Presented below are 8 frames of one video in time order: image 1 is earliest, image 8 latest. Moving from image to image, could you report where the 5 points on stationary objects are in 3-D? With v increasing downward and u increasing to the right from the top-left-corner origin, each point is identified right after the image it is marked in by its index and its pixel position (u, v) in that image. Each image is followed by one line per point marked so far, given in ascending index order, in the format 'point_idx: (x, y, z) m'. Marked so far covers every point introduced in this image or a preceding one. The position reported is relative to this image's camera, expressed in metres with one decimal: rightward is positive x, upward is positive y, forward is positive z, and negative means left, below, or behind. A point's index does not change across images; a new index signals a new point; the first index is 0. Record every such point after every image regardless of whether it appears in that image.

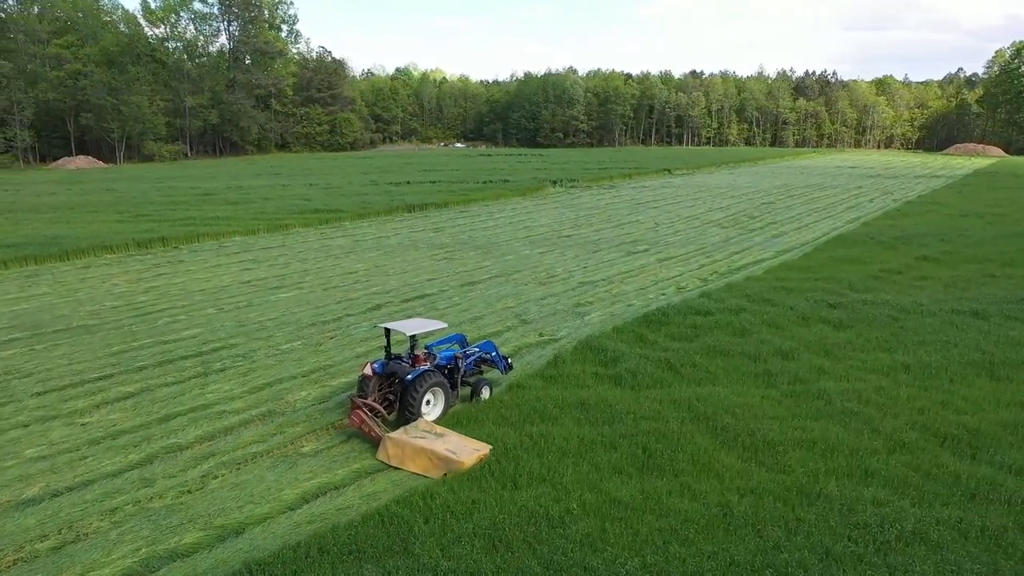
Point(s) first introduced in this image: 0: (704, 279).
0: (+3.4, +0.1, +14.1) m
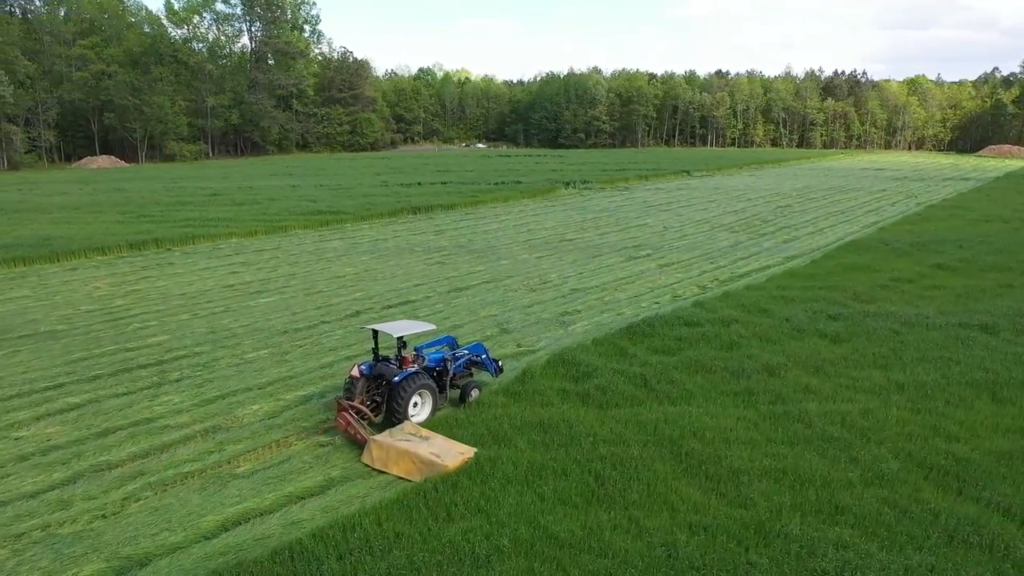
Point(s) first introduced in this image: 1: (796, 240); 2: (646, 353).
0: (+3.2, 0.0, +13.6) m
1: (+6.7, +1.1, +19.1) m
2: (+1.6, -0.8, +9.2) m
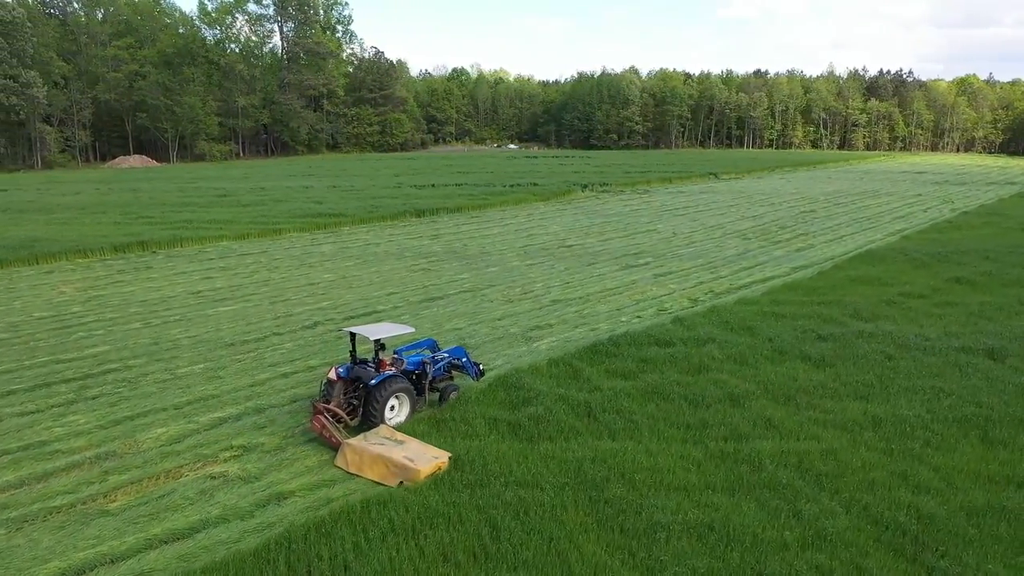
0: (+2.9, -0.2, +12.7) m
1: (+6.7, +0.9, +18.0) m
2: (+1.0, -0.9, +8.4) m
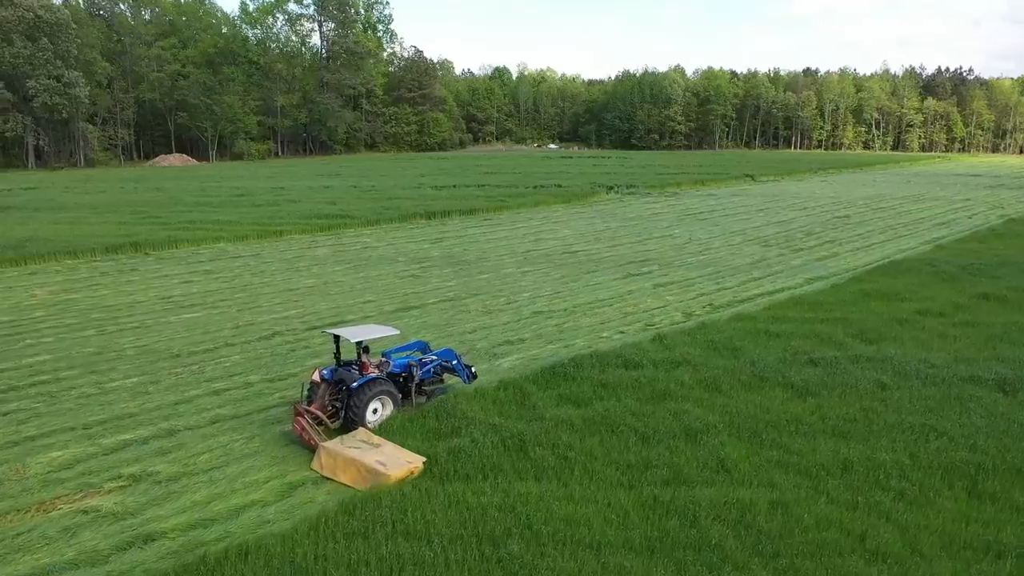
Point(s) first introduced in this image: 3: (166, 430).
0: (+2.6, -0.4, +11.8) m
1: (+6.7, +0.6, +16.8) m
2: (+0.4, -1.1, +7.6) m
3: (-3.2, -1.3, +7.3) m
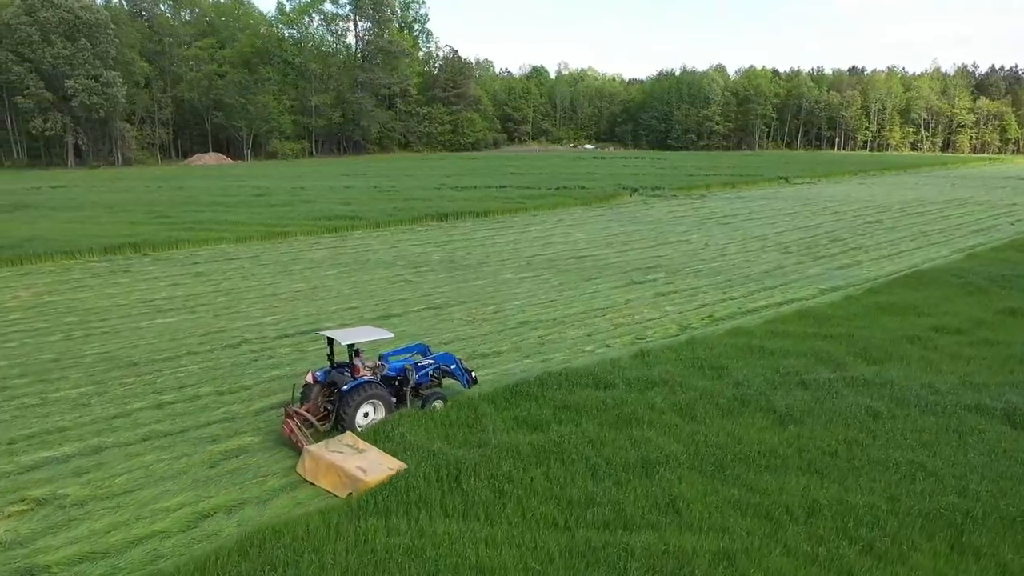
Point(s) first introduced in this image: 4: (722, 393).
0: (+2.4, -0.5, +11.1) m
1: (+6.8, +0.4, +15.9) m
2: (-0.1, -1.2, +7.1) m
3: (-3.6, -1.4, +6.9) m
4: (+2.1, -1.0, +8.0) m
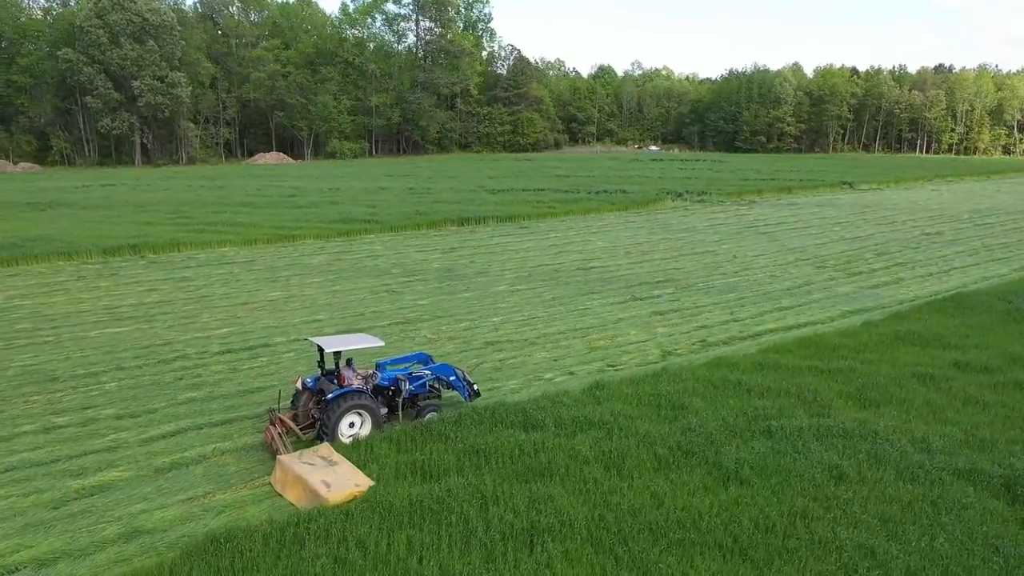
0: (+1.9, -0.8, +9.9) m
1: (+6.8, +0.1, +14.3) m
2: (-0.9, -1.4, +6.2) m
3: (-4.5, -1.5, +6.3) m
4: (+1.3, -1.3, +6.9) m
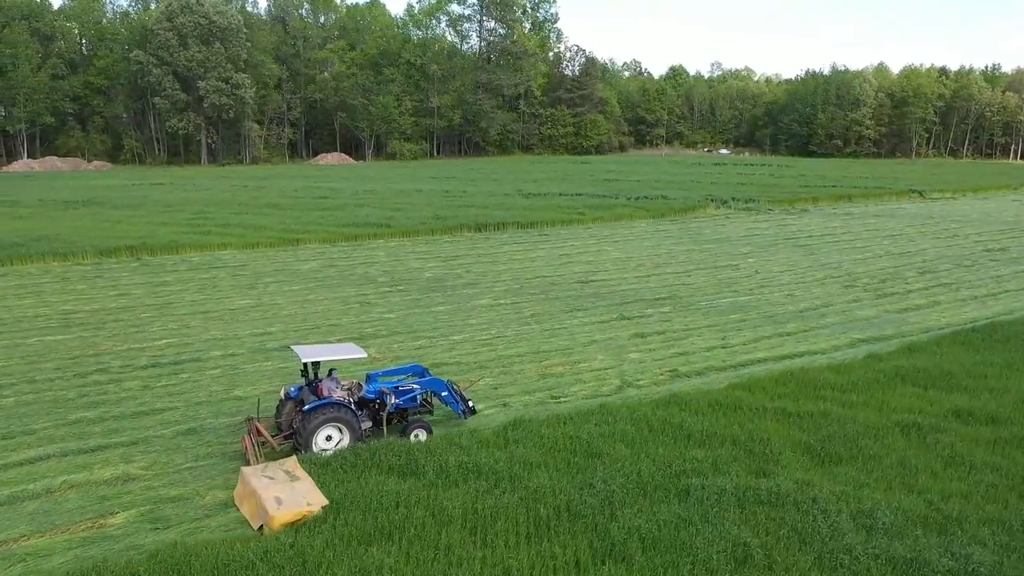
0: (+1.2, -1.1, +8.8) m
1: (+6.6, -0.3, +12.7) m
2: (-2.0, -1.6, +5.4) m
3: (-5.5, -1.6, +5.9) m
4: (+0.3, -1.5, +5.9) m
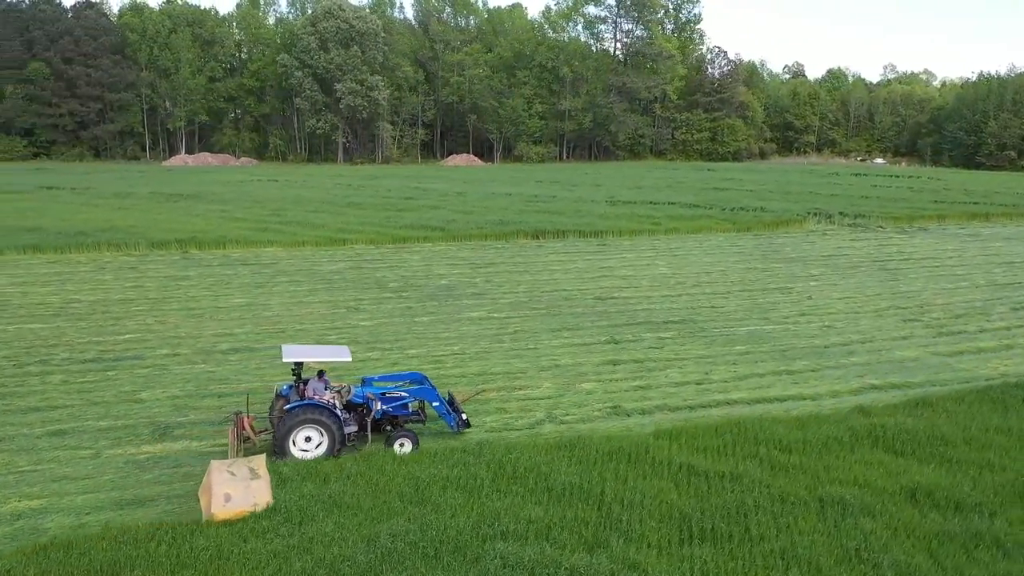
0: (+0.3, -1.3, +7.9) m
1: (+6.3, -0.9, +10.7) m
2: (-3.5, -1.6, +5.1) m
3: (-6.8, -1.4, +6.3) m
4: (-1.1, -1.7, +5.2) m
